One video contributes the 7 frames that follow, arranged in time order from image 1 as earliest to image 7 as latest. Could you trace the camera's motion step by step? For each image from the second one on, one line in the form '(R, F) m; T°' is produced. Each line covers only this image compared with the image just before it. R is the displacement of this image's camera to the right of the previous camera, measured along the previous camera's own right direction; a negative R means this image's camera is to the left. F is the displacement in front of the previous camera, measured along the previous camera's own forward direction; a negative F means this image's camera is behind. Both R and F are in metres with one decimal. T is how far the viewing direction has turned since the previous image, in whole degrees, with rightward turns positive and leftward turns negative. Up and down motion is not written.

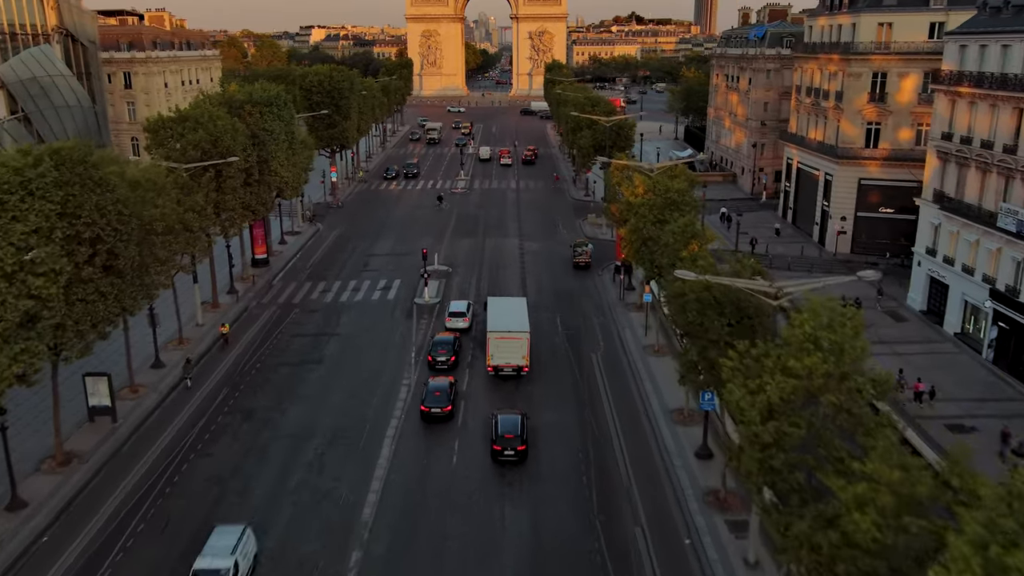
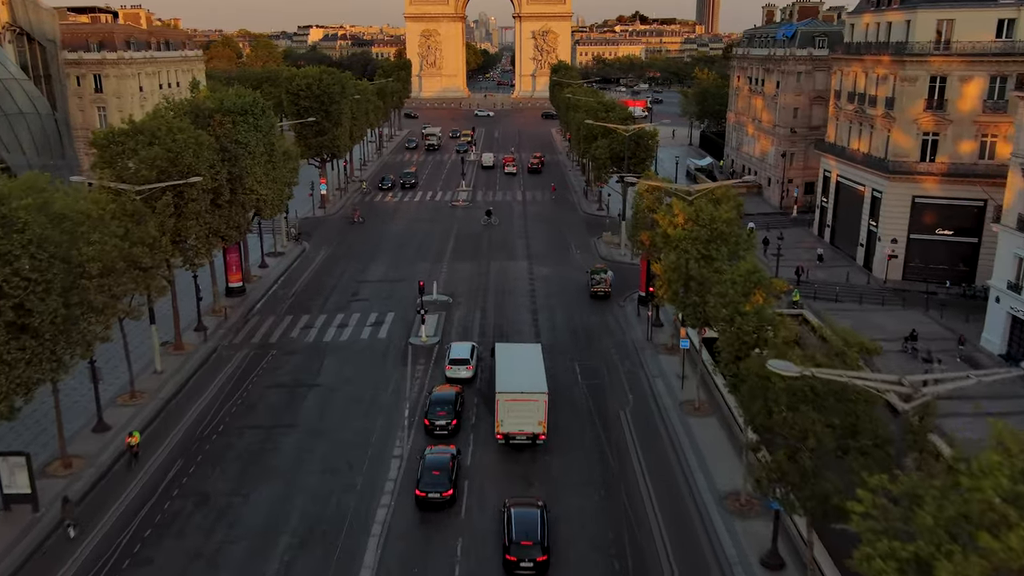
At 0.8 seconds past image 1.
(-0.6, +6.4) m; 0°
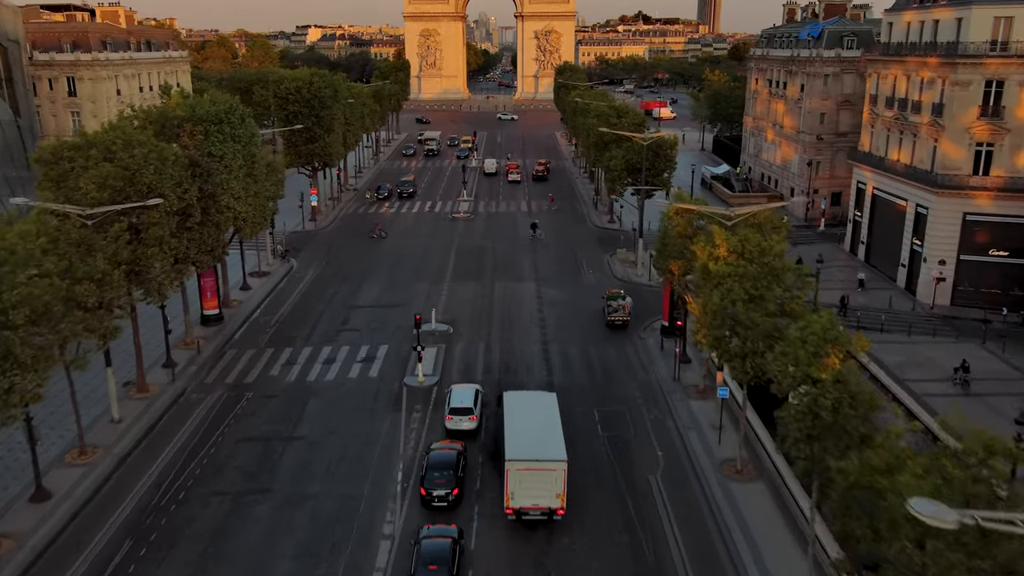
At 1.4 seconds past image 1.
(-0.5, +4.8) m; 0°
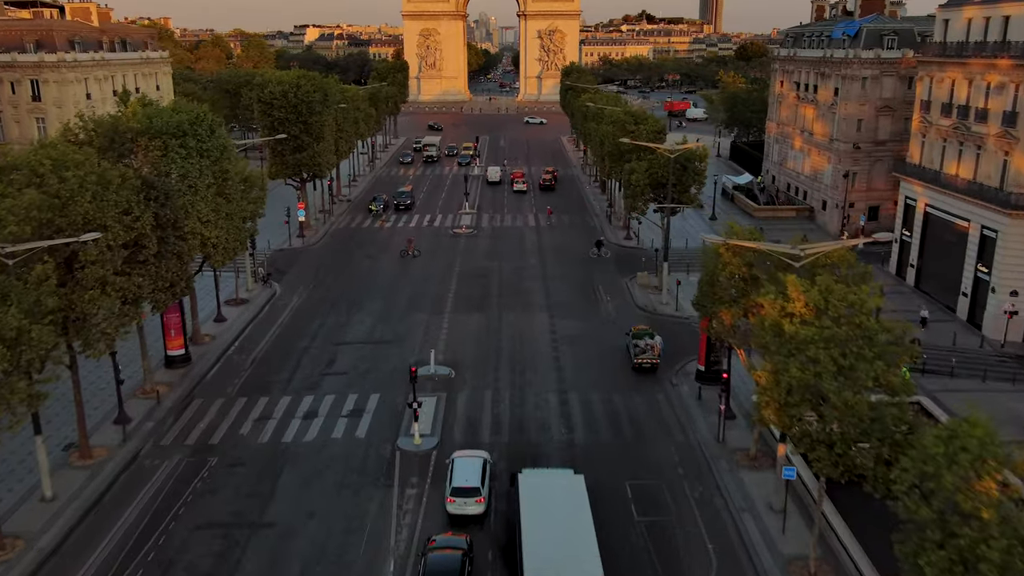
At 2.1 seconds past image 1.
(-0.6, +5.7) m; 0°
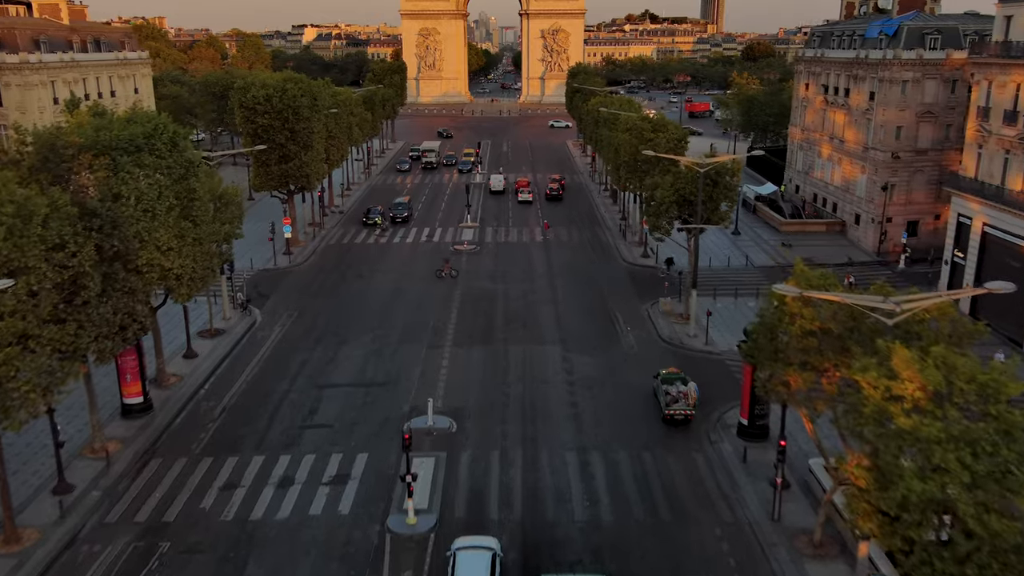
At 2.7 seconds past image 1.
(-0.5, +5.1) m; 0°
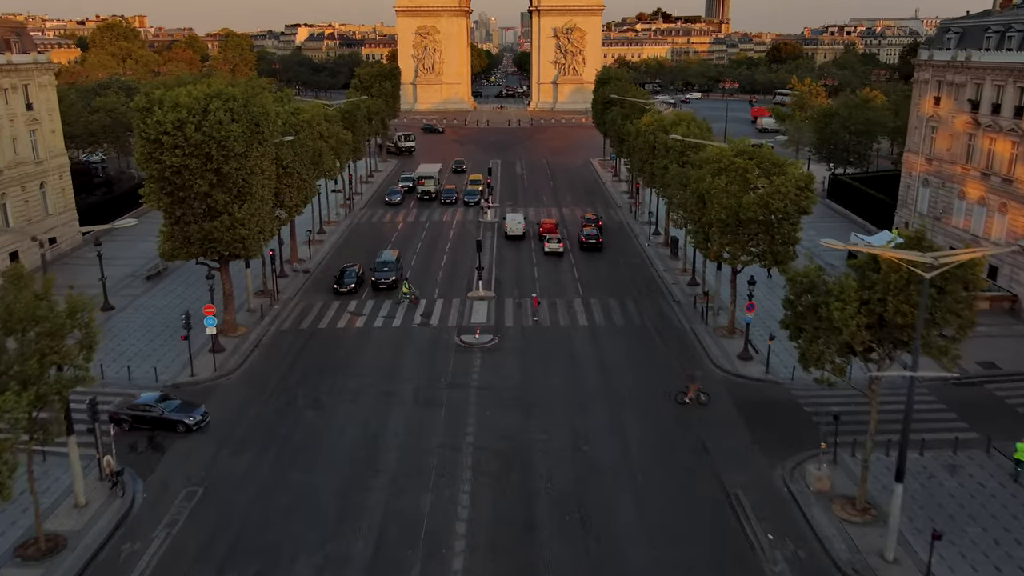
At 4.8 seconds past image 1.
(-2.0, +17.7) m; 0°
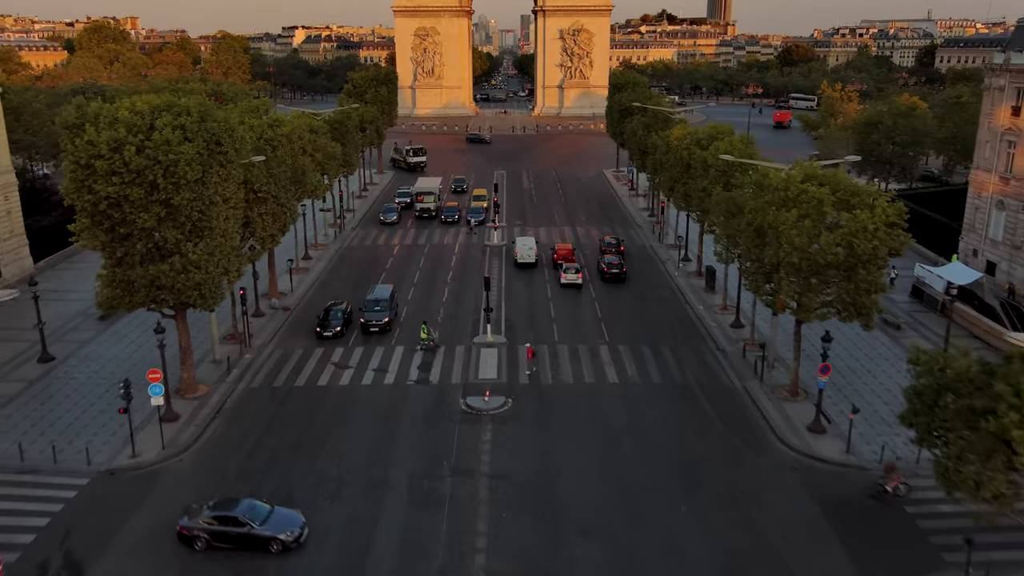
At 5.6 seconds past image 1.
(-0.8, +6.8) m; 0°
